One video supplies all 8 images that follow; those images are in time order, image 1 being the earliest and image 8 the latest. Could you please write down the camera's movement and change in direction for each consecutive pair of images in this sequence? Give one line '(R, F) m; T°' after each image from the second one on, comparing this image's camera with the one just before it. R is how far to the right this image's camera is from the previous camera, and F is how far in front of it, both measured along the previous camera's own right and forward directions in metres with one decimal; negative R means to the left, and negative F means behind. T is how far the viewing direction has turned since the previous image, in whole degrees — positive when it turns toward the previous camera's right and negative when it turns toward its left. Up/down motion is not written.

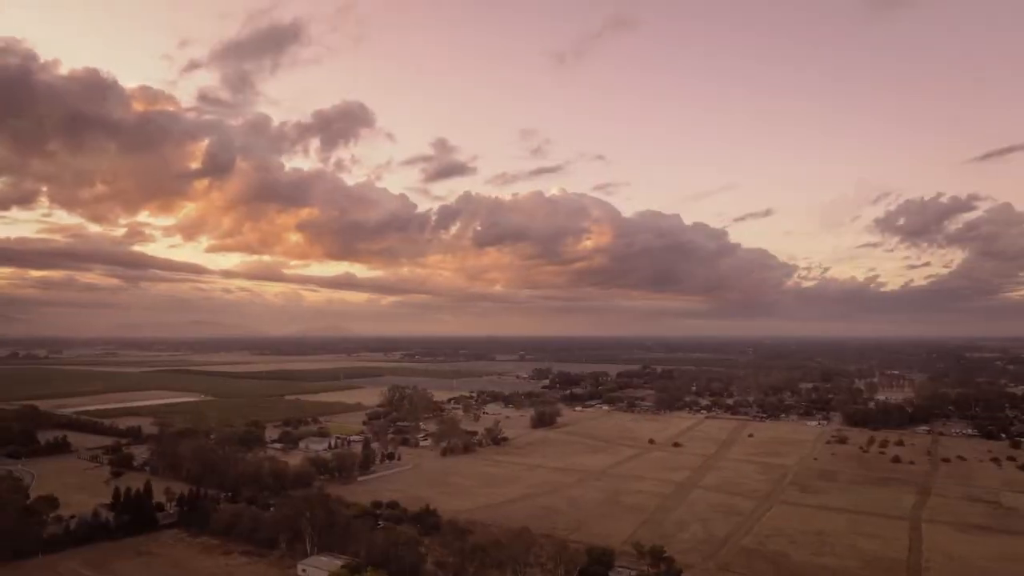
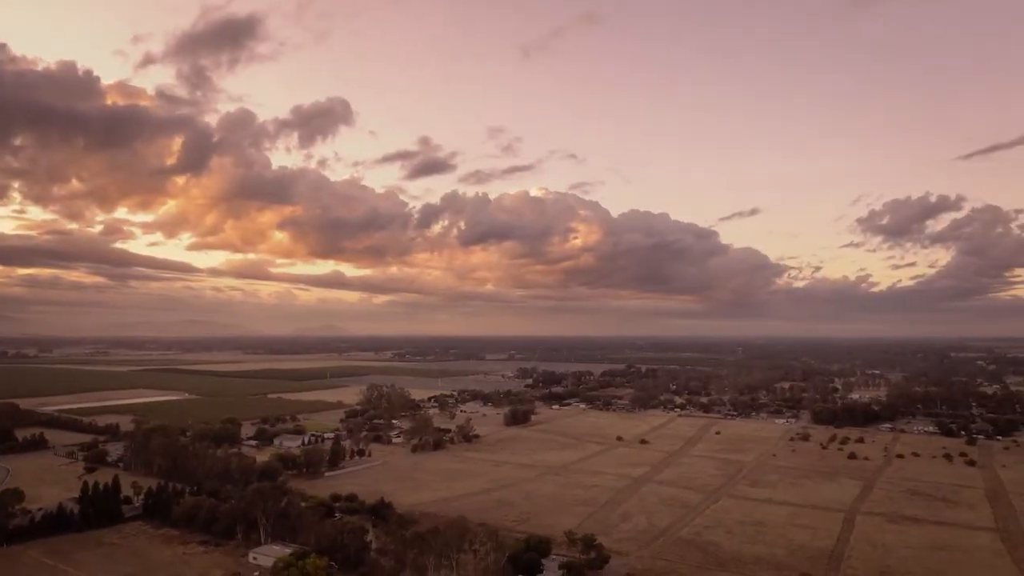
(+0.4, -0.2) m; 0°
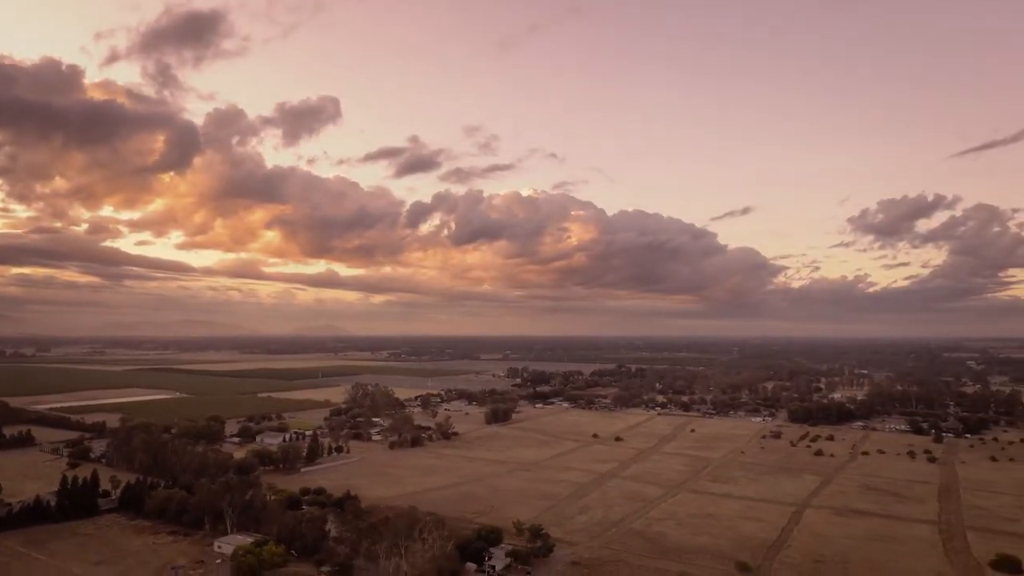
(+0.4, -0.2) m; 0°
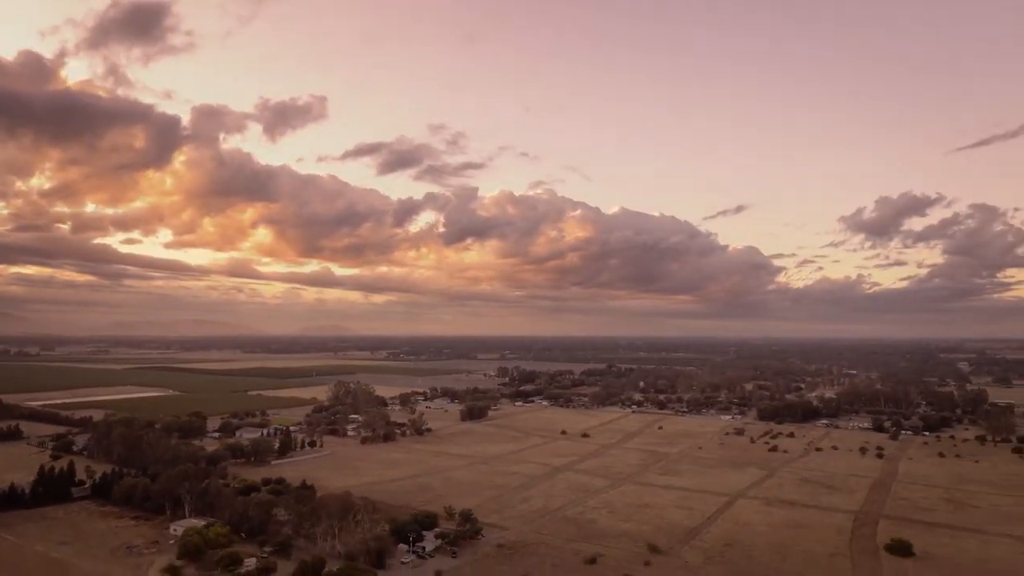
(+0.6, -0.4) m; 0°
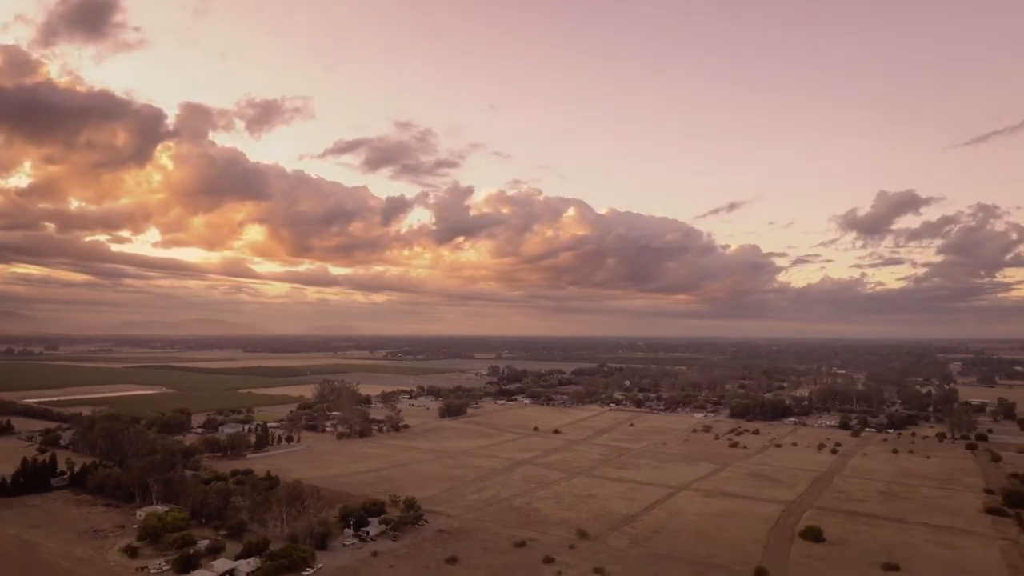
(+0.6, -0.4) m; 0°
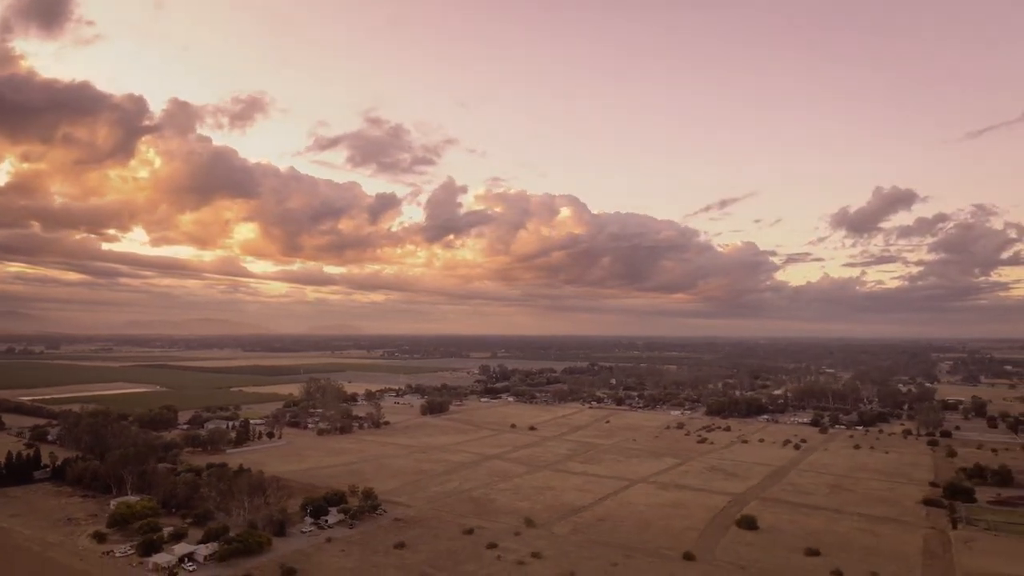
(+0.5, -0.3) m; 0°
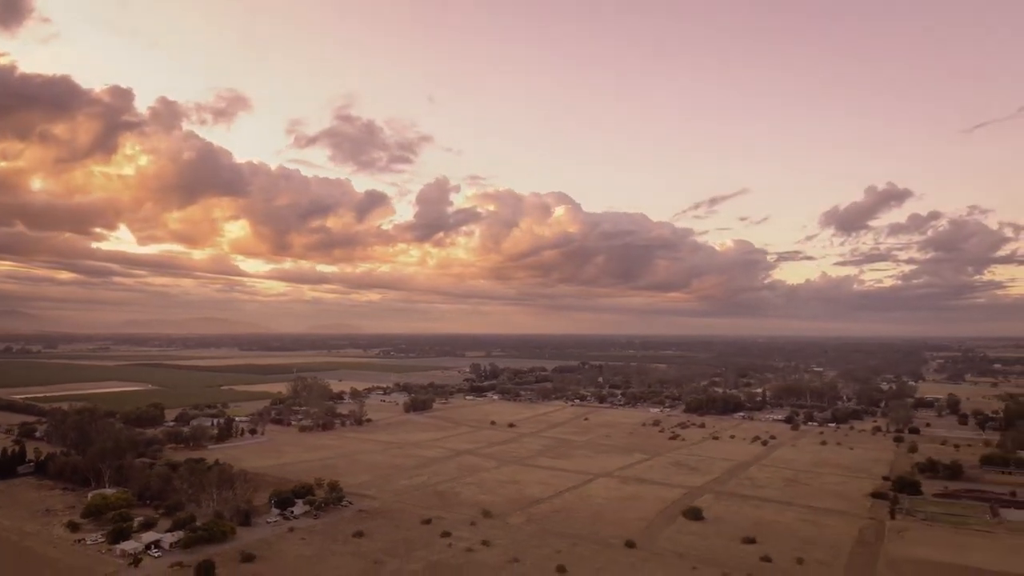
(+0.4, -0.3) m; 0°
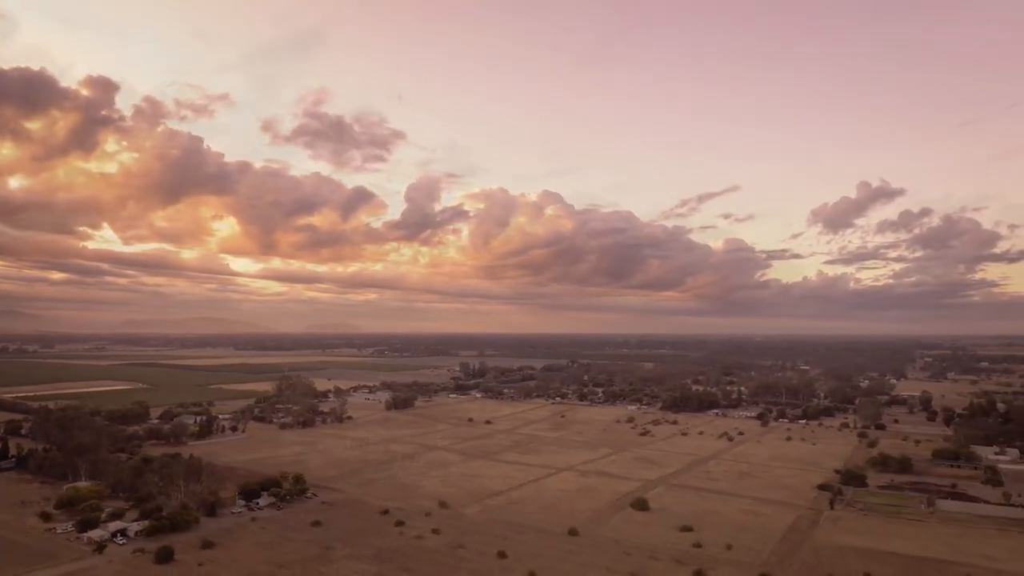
(+0.4, -0.3) m; 0°
